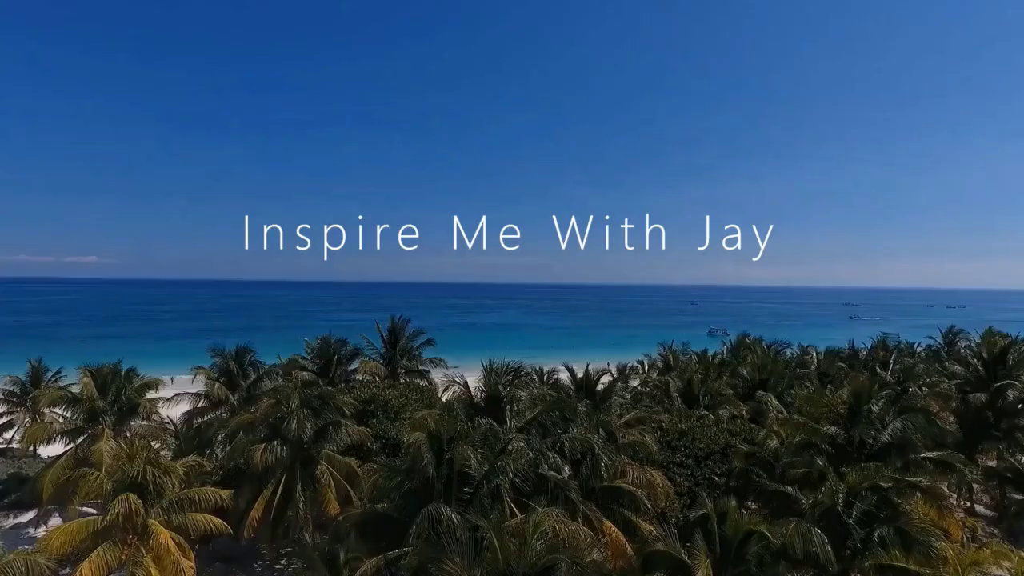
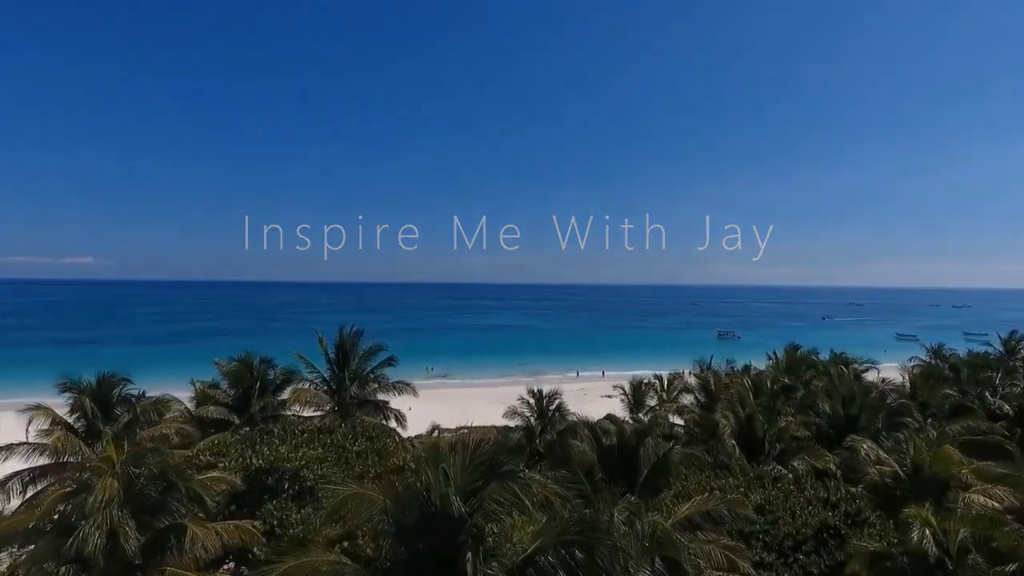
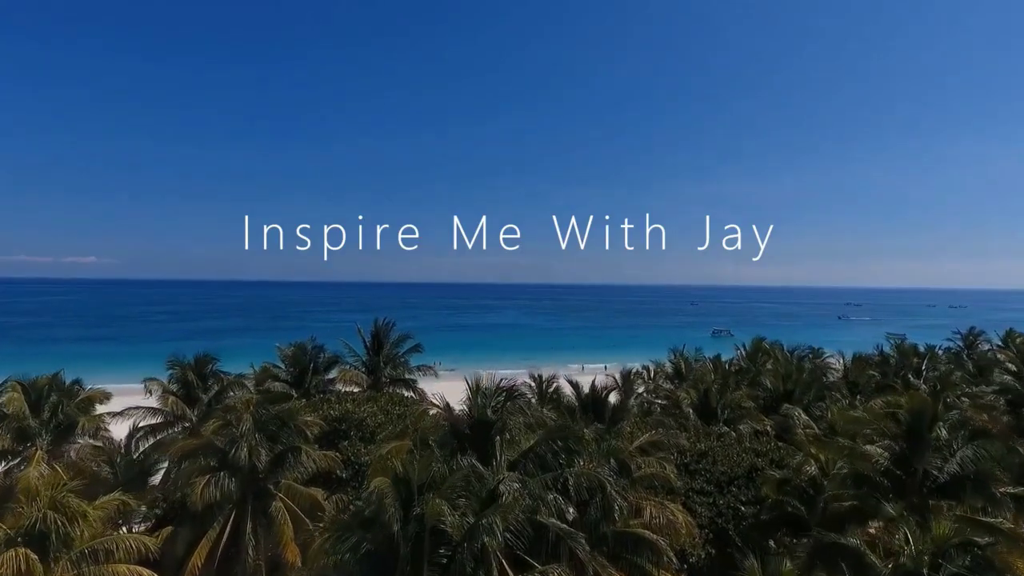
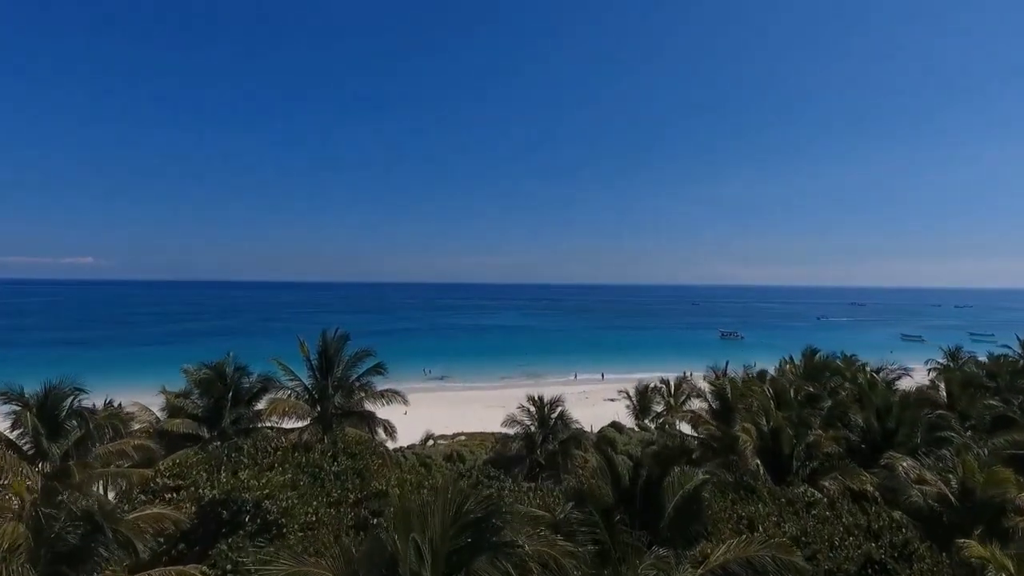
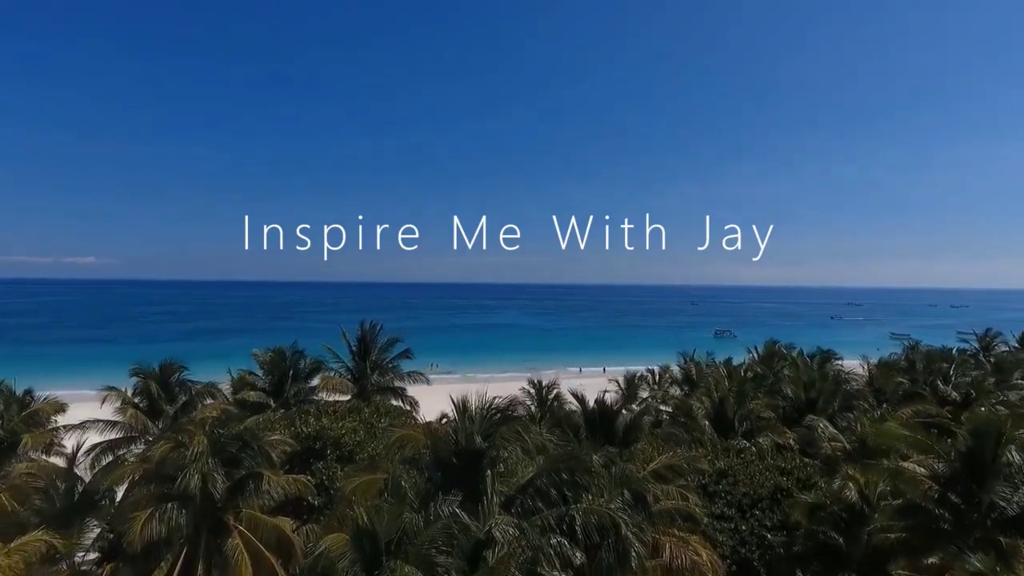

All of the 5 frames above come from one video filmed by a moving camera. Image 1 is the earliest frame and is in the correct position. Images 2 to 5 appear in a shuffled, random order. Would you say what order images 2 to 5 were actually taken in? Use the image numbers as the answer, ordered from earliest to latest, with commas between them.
3, 5, 2, 4
